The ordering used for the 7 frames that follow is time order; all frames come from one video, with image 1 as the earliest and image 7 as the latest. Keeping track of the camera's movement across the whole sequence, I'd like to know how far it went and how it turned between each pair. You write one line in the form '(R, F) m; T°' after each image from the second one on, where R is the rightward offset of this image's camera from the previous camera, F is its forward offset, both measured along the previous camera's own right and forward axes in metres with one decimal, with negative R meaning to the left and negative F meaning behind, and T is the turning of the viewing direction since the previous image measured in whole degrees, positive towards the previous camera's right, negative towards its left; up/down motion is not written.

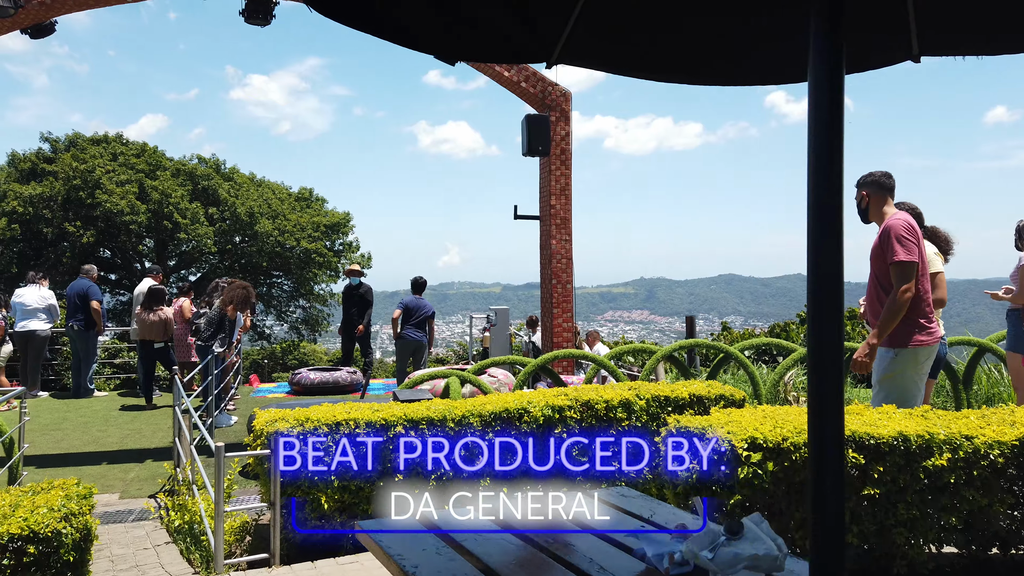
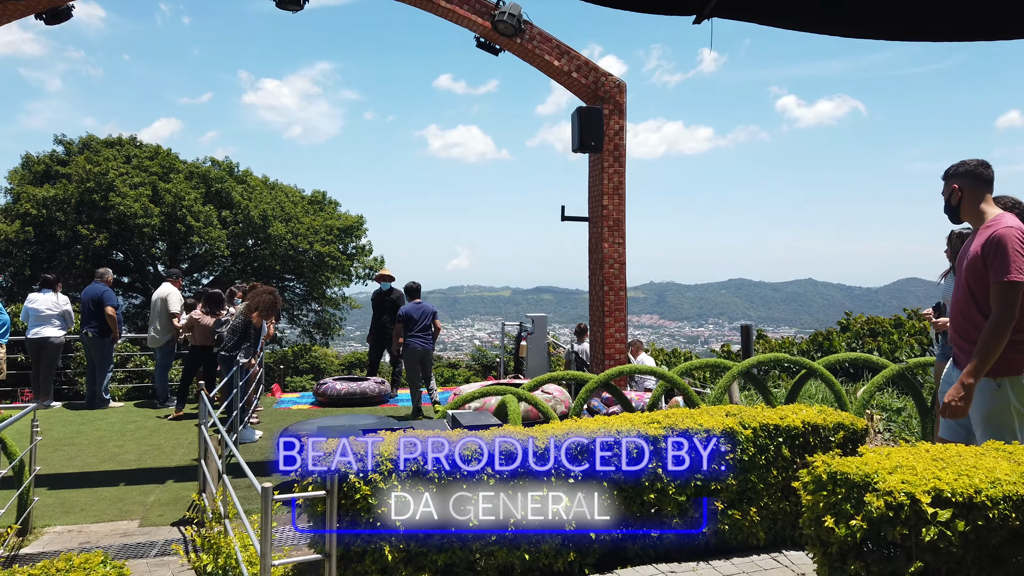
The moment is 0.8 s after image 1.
(-0.4, +0.6) m; -1°
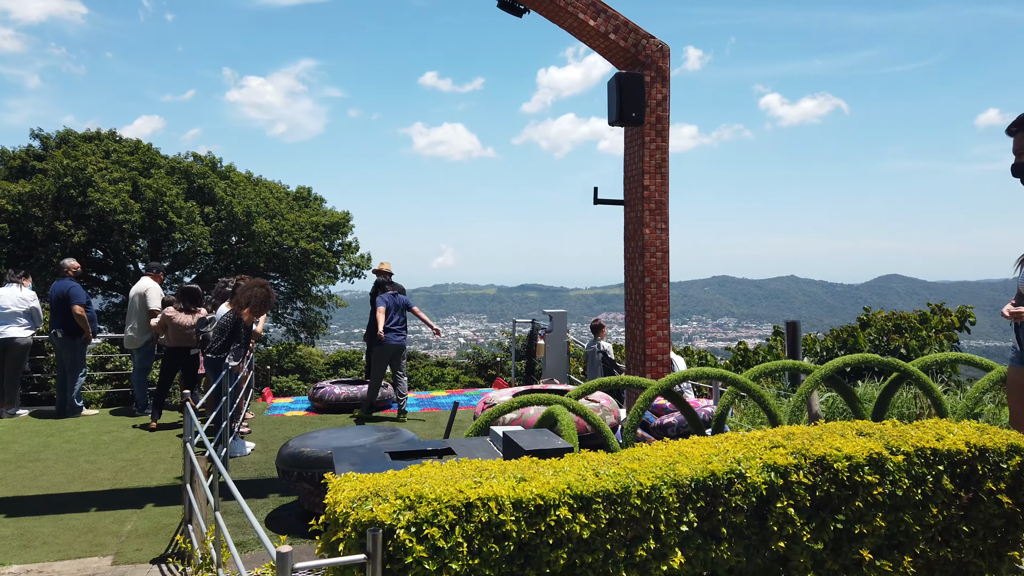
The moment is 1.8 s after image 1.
(-0.4, +0.9) m; +1°
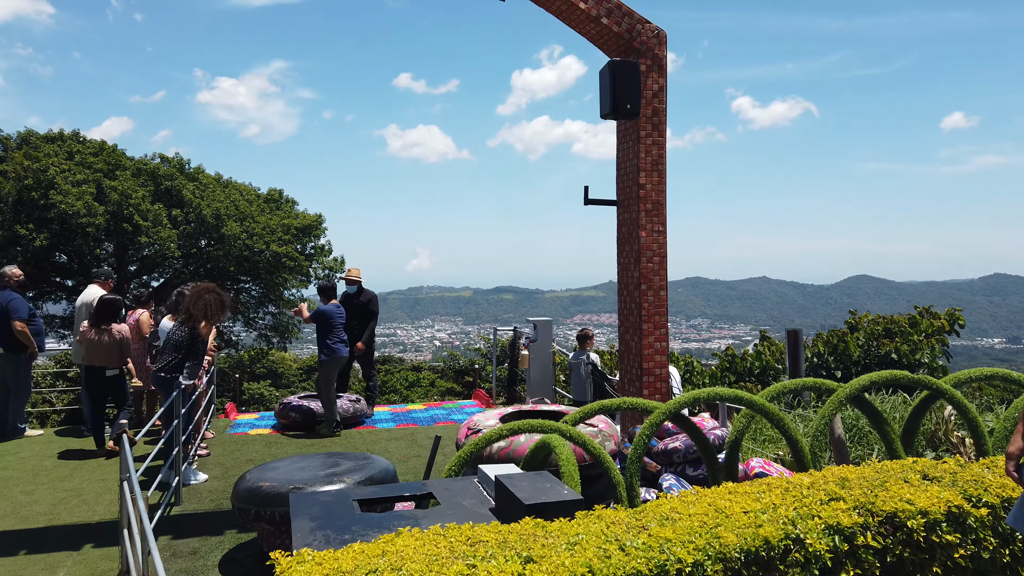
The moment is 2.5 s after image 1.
(-0.1, +0.6) m; +2°
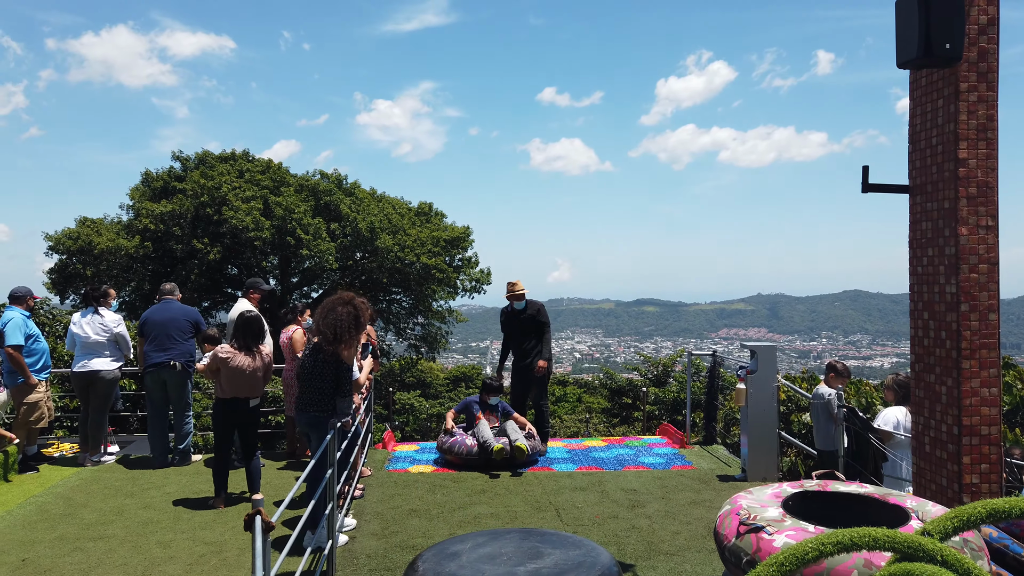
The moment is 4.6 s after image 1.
(-0.7, +1.5) m; -11°
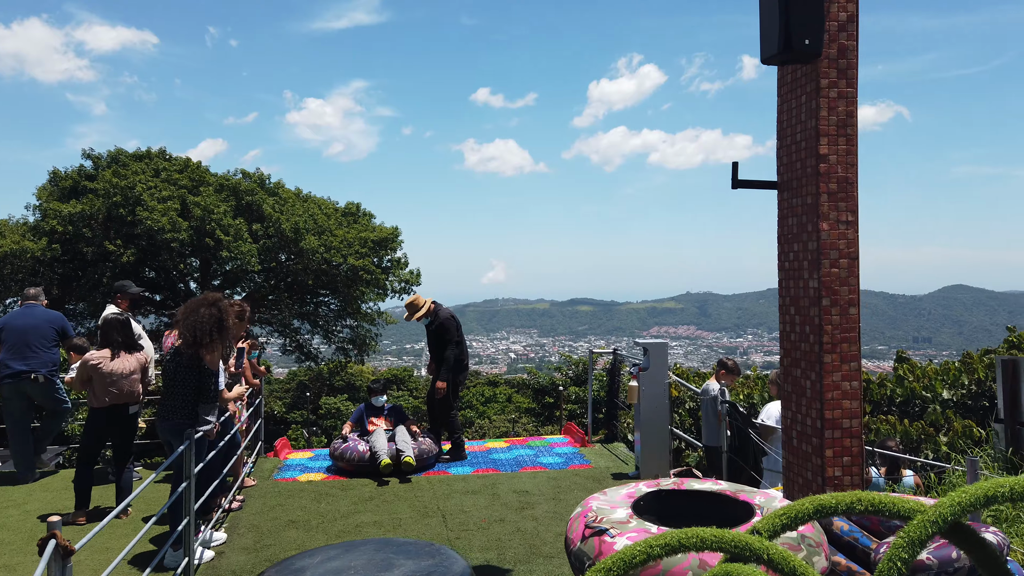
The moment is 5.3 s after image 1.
(+0.4, +0.1) m; +5°
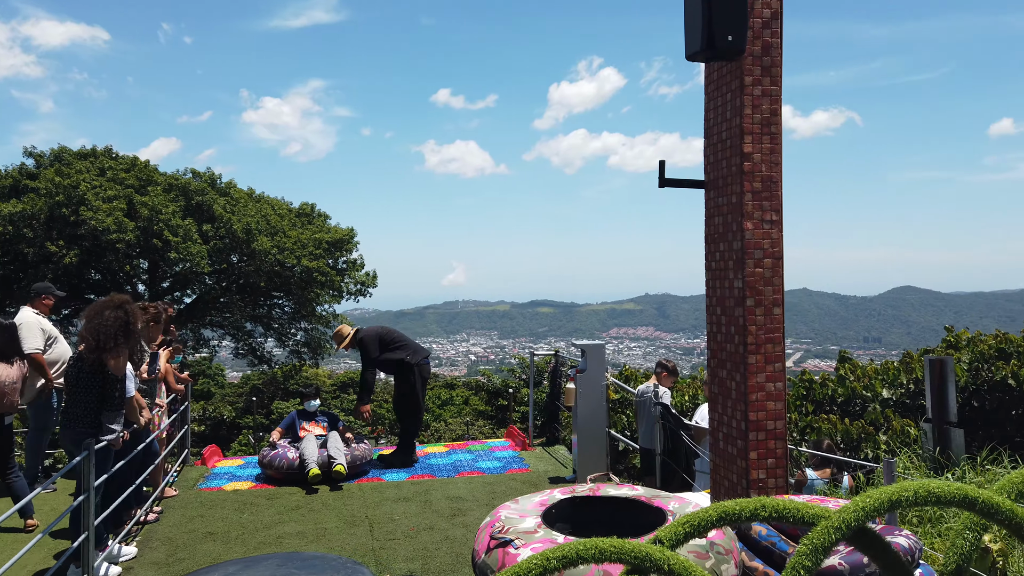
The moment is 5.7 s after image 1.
(+0.2, +0.1) m; +3°
